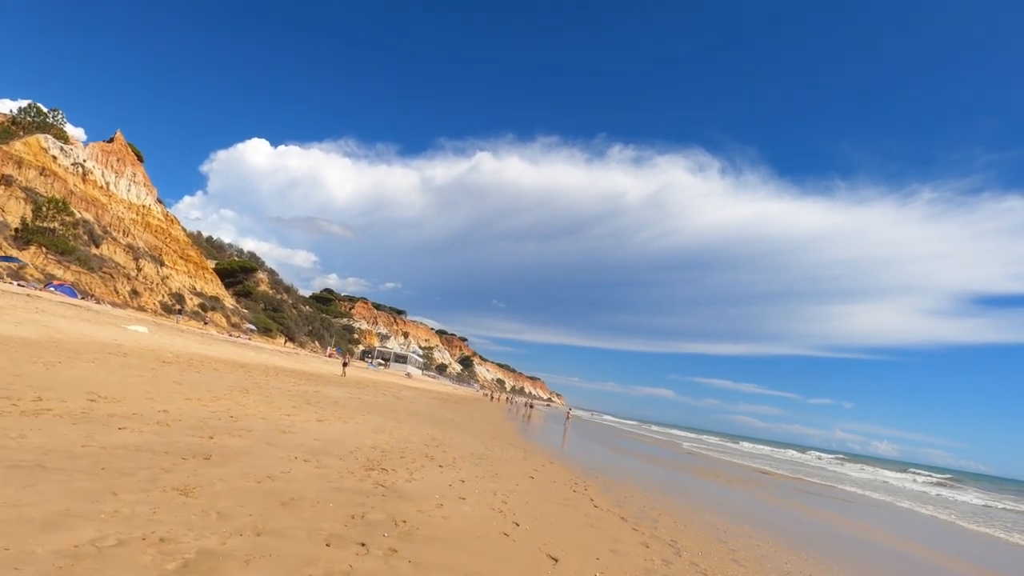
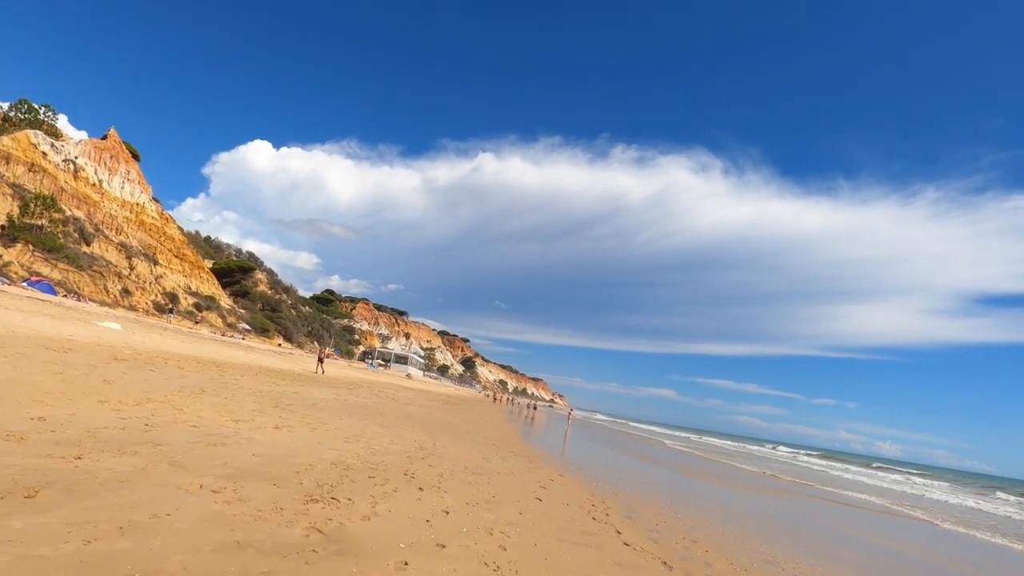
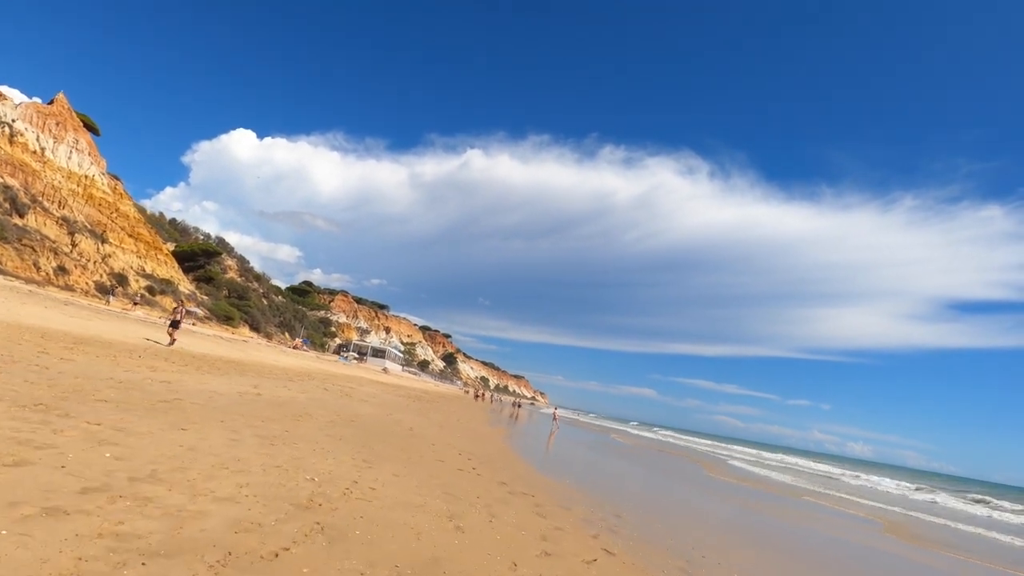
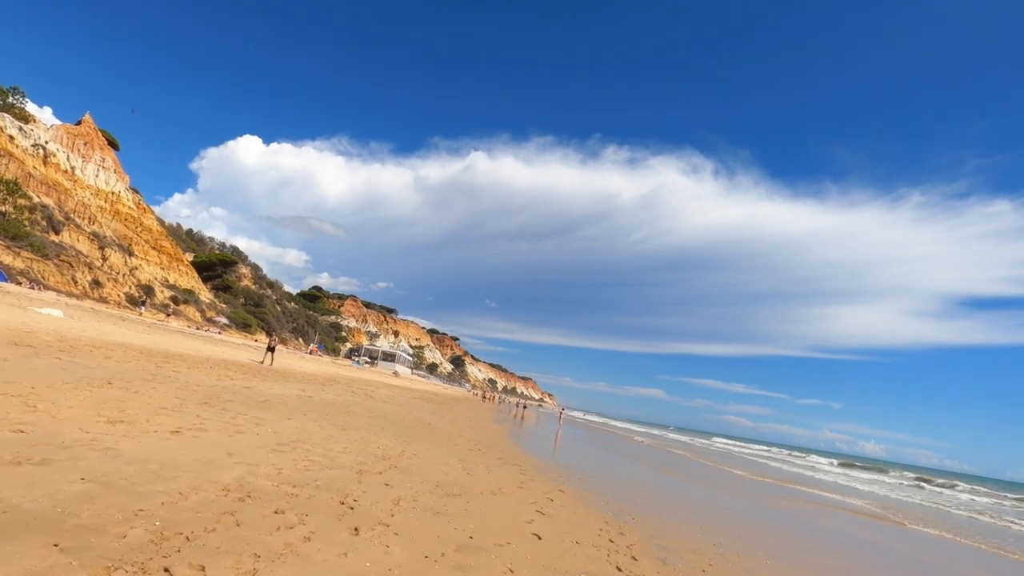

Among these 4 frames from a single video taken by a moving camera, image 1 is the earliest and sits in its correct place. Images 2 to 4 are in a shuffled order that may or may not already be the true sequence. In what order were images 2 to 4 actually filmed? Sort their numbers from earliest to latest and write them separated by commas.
2, 4, 3
